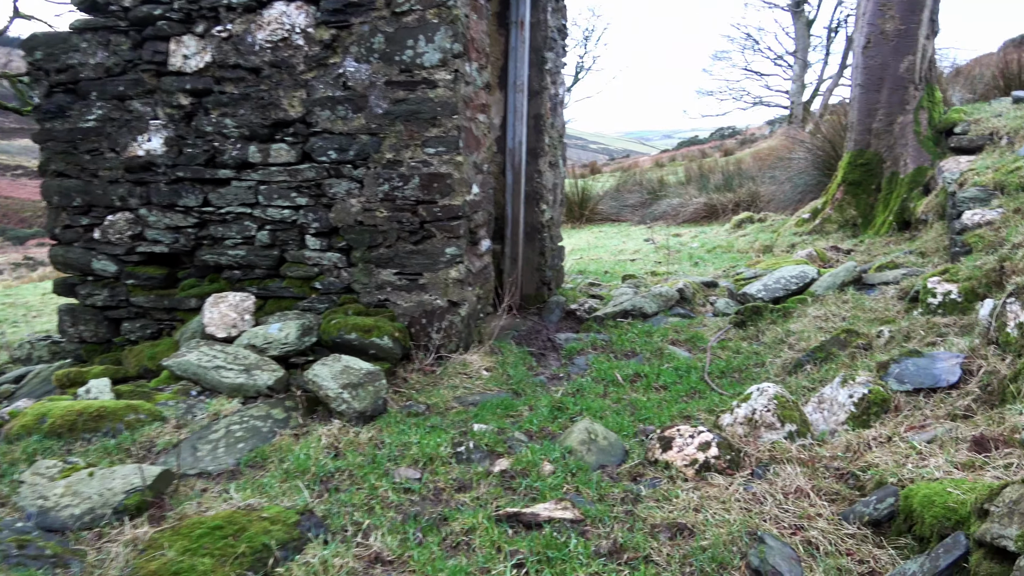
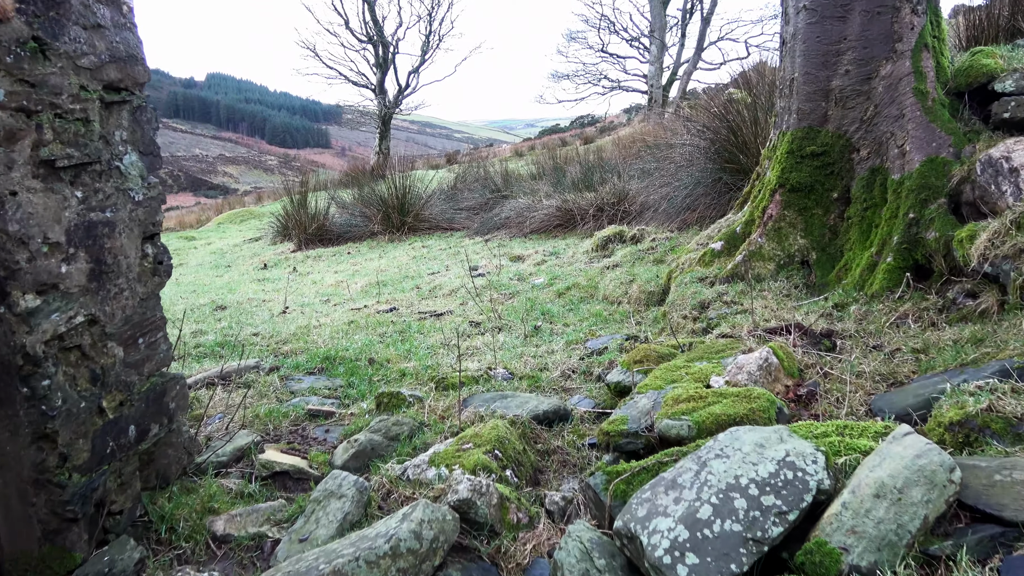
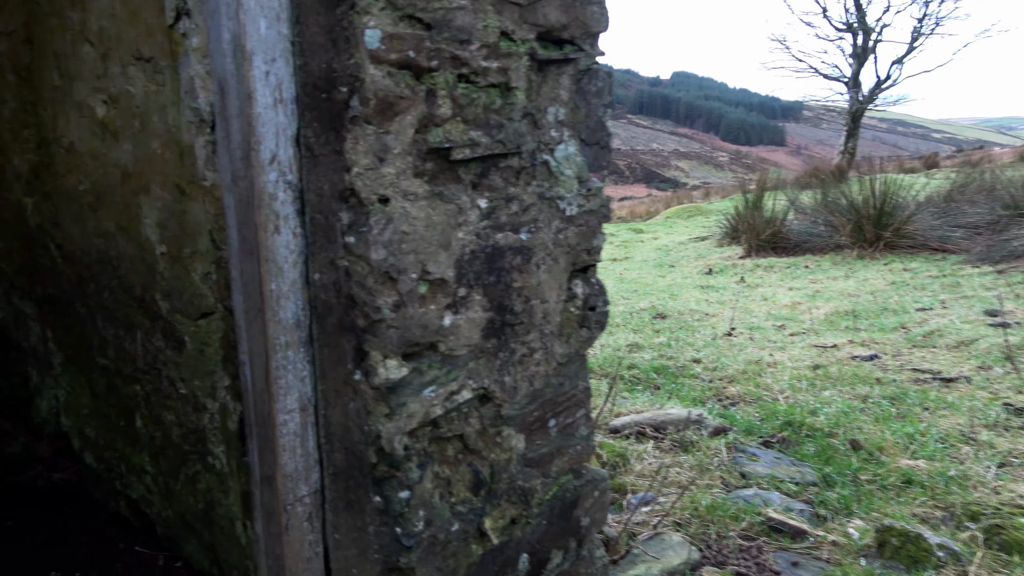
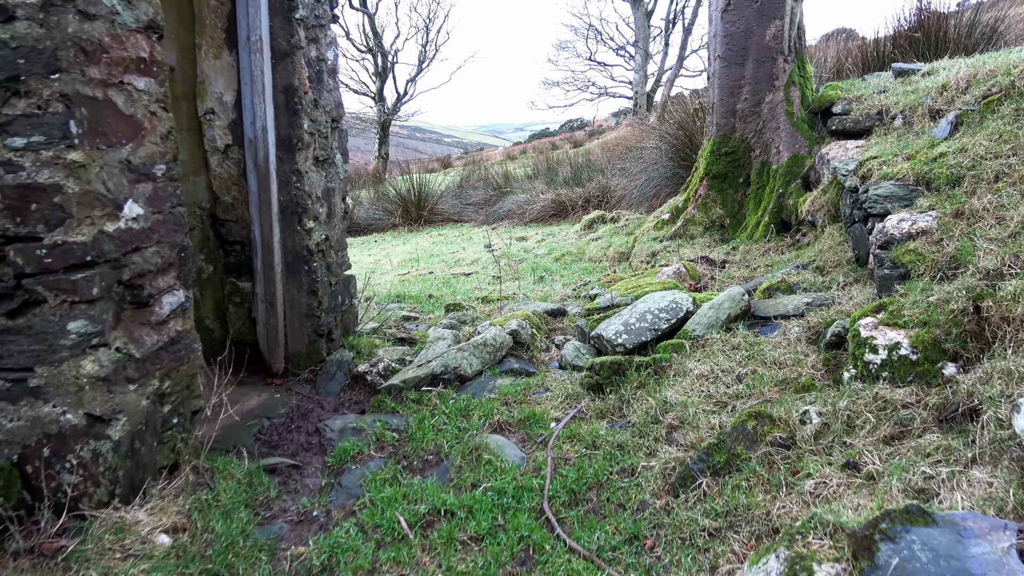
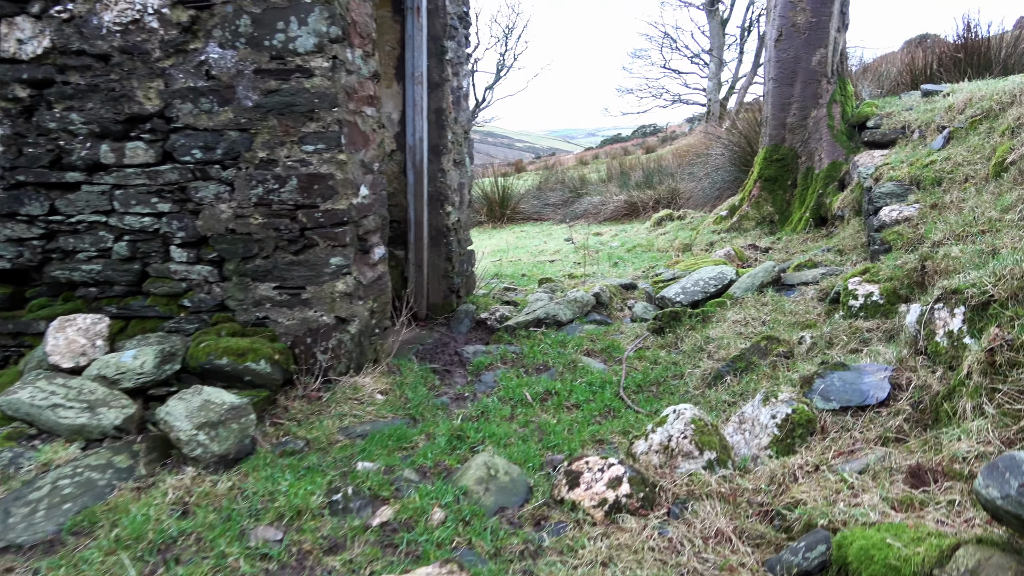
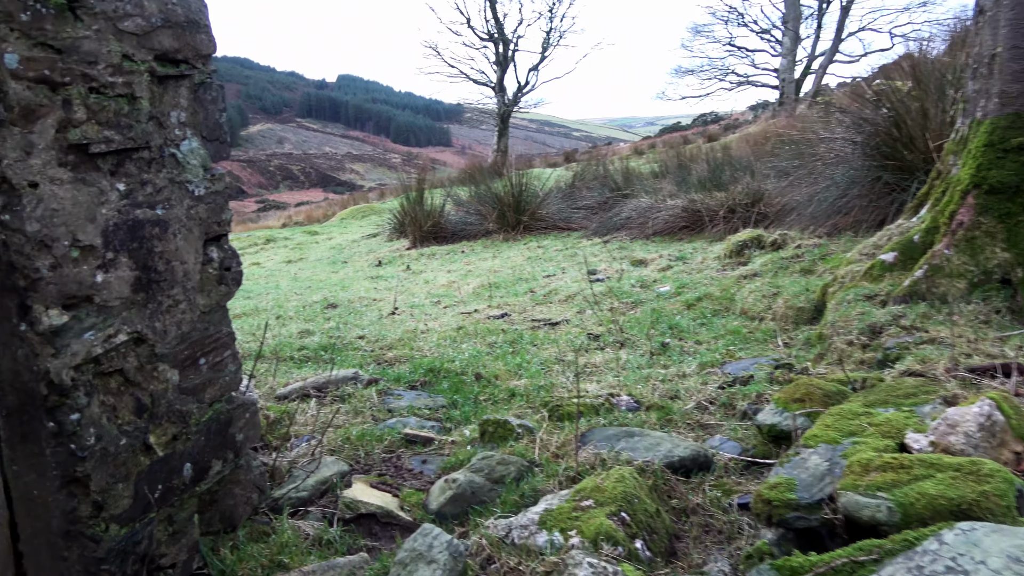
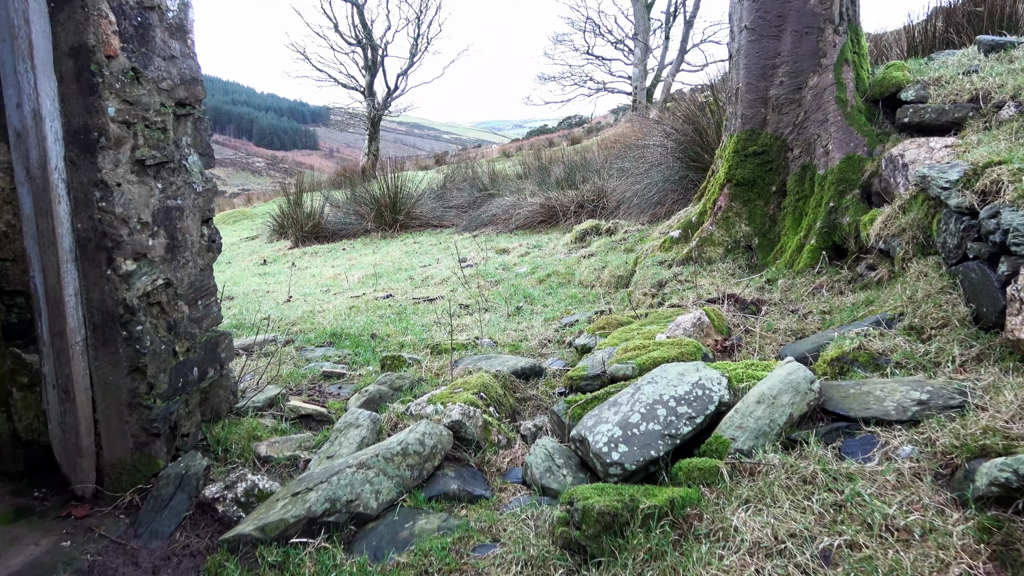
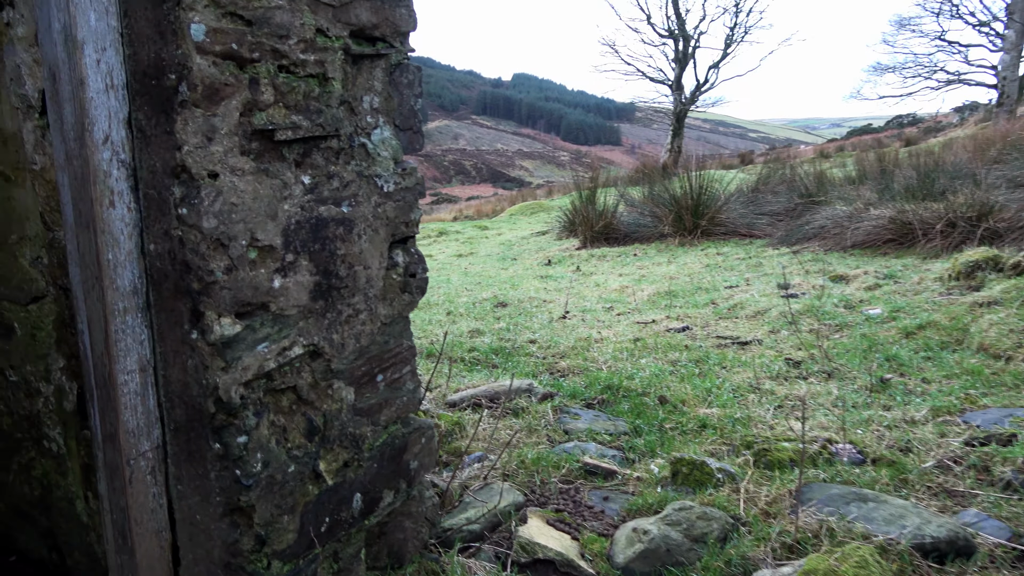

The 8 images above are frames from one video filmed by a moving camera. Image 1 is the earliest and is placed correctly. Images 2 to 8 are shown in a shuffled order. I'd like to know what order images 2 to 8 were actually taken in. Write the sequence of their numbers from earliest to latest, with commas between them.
5, 4, 7, 2, 6, 8, 3
